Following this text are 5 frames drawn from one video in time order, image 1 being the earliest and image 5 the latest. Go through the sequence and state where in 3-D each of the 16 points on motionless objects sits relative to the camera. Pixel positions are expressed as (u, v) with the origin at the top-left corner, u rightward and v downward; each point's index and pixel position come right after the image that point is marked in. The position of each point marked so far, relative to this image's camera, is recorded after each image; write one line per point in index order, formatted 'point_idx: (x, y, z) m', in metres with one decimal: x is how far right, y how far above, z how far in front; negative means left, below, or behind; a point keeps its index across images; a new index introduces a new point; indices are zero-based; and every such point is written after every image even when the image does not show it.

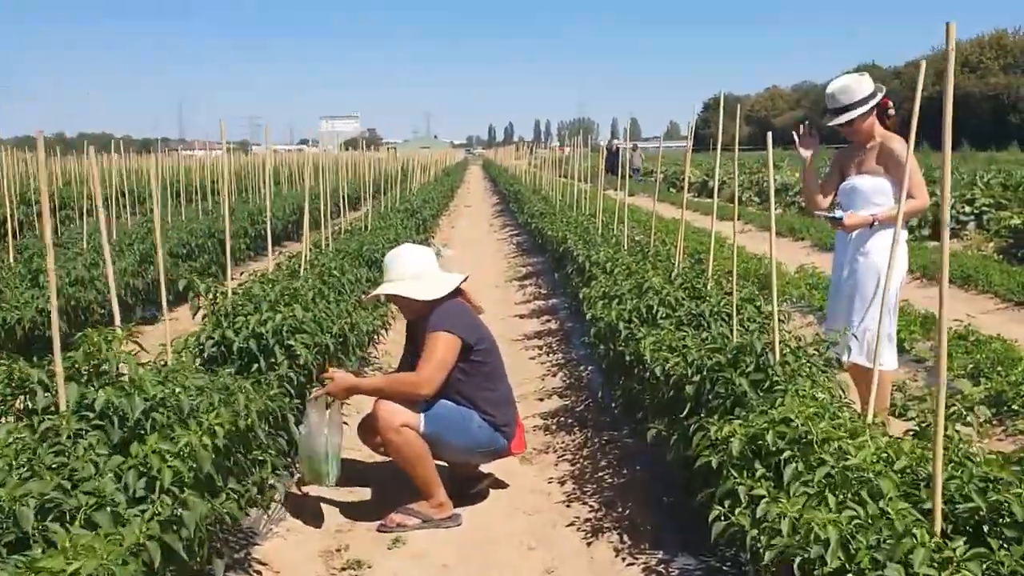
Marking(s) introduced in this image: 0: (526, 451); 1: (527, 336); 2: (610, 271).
0: (+0.1, -1.1, +6.7) m
1: (+0.2, -0.5, +10.9) m
2: (+0.8, +0.1, +7.7) m
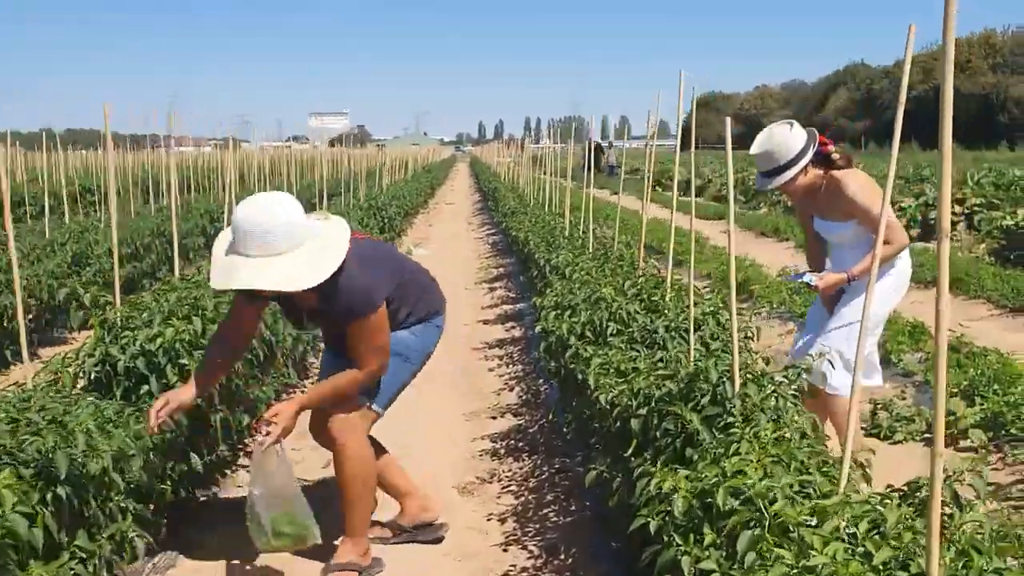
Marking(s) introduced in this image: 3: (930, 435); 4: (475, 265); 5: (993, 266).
0: (-0.3, -1.2, +6.0) m
1: (-0.2, -0.6, +10.1) m
2: (+0.4, +0.1, +7.0) m
3: (+2.8, -1.0, +6.7) m
4: (-0.6, +0.4, +16.3) m
5: (+6.6, +0.3, +13.8) m
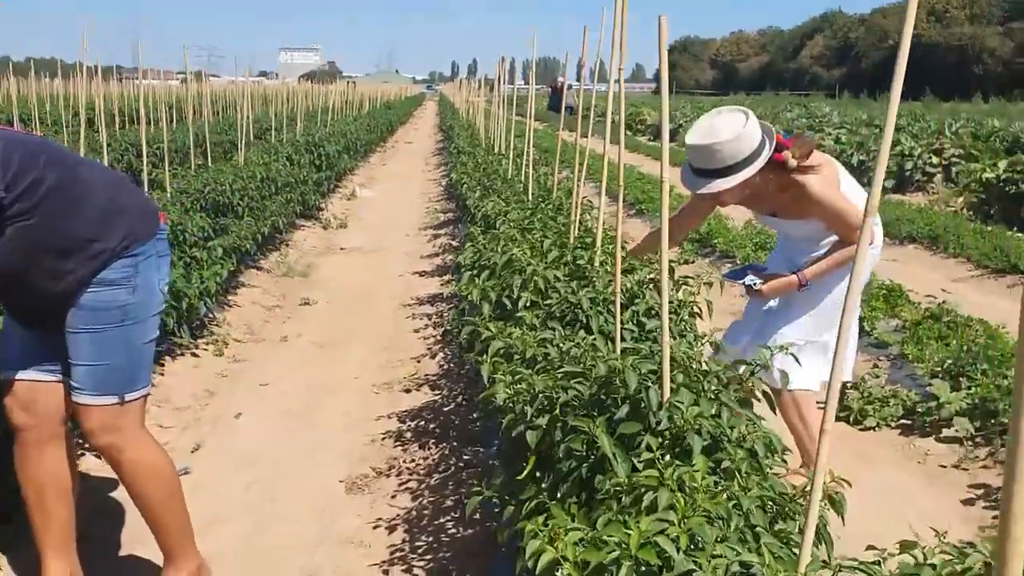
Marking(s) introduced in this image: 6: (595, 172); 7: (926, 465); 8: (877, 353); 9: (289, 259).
0: (-0.8, -0.9, +5.0) m
1: (-0.8, -0.1, +9.1) m
2: (-0.1, +0.3, +6.0) m
3: (+2.3, -0.8, +5.8) m
4: (-1.4, +1.2, +15.2) m
5: (+5.9, +0.8, +12.9) m
6: (+1.2, +1.7, +15.1) m
7: (+2.1, -0.9, +5.2) m
8: (+2.5, -0.4, +7.0) m
9: (-2.3, +0.3, +10.5) m
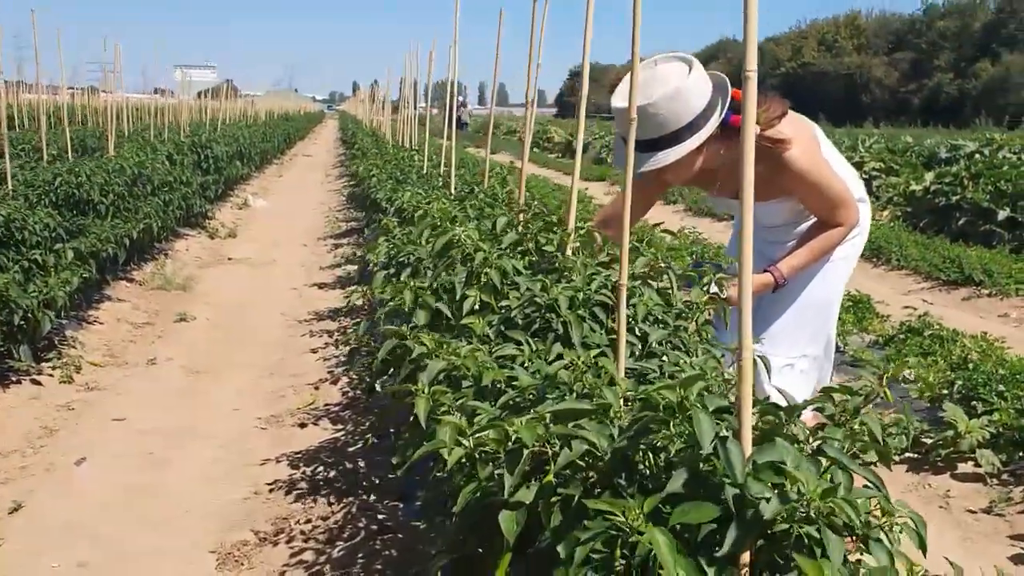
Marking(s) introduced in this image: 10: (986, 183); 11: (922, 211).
0: (-1.0, -0.9, +3.7) m
1: (-1.5, -0.2, +7.8) m
2: (-0.5, +0.3, +4.8) m
3: (+1.9, -0.8, +4.8) m
4: (-2.6, +1.0, +13.9) m
5: (+4.9, +0.7, +12.2) m
6: (0.0, +1.5, +14.0) m
7: (+1.8, -0.9, +4.2) m
8: (+2.1, -0.5, +6.0) m
9: (-3.1, +0.2, +9.1) m
10: (+6.2, +1.4, +13.1) m
11: (+5.8, +1.1, +14.2) m
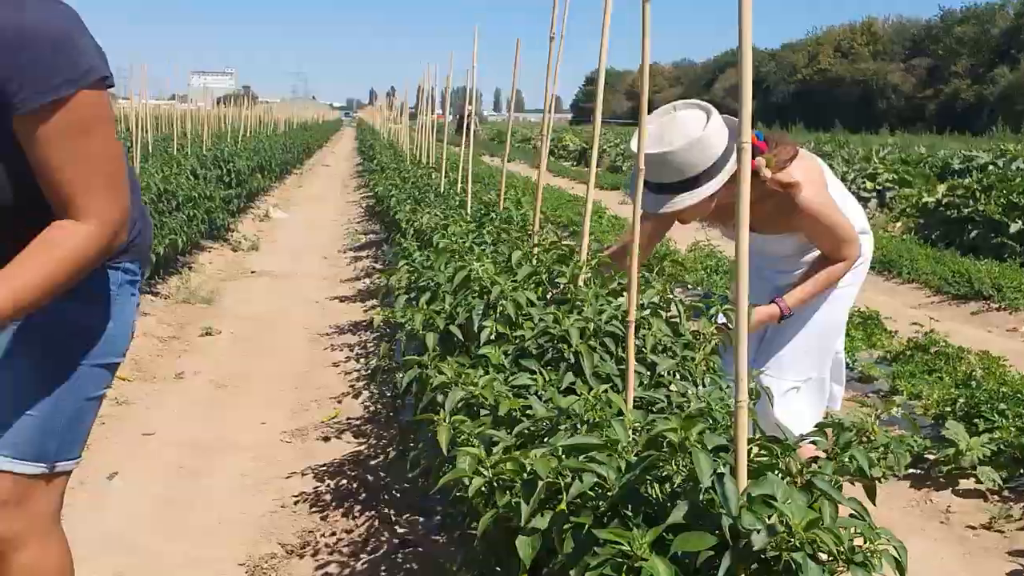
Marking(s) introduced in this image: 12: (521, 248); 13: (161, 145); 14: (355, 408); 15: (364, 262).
0: (-1.0, -1.0, +3.9) m
1: (-1.4, -0.3, +8.0) m
2: (-0.4, +0.2, +5.0) m
3: (+2.0, -0.9, +5.0) m
4: (-2.4, +0.8, +14.1) m
5: (+5.0, +0.5, +12.4) m
6: (+0.2, +1.3, +14.2) m
7: (+1.9, -1.0, +4.4) m
8: (+2.2, -0.6, +6.2) m
9: (-3.0, 0.0, +9.3) m
10: (+6.4, +1.2, +13.2) m
11: (+6.0, +0.9, +14.3) m
12: (0.0, +0.1, +3.9) m
13: (-6.2, +2.5, +17.6) m
14: (-0.9, -0.7, +5.8) m
15: (-1.6, +0.3, +11.1) m
